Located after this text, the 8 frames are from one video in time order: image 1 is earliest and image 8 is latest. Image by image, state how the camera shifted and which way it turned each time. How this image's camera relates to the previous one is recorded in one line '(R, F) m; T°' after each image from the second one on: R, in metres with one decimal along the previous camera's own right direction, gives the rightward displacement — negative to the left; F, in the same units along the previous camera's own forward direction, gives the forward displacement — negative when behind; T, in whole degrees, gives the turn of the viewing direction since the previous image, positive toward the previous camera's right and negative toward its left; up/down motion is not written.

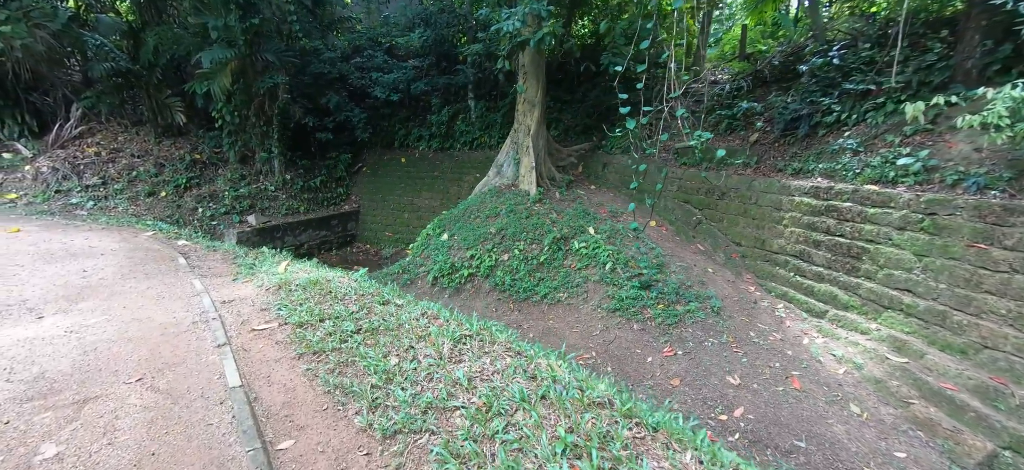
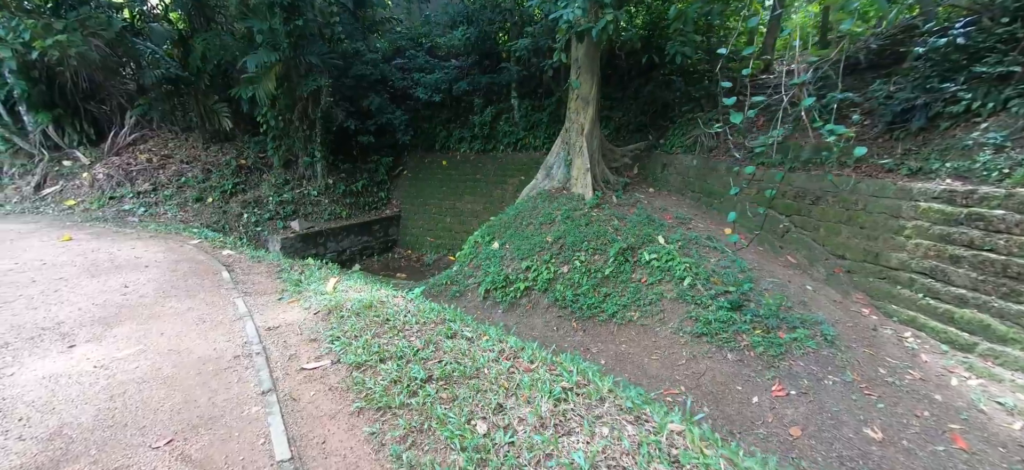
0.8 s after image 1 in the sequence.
(-0.3, +0.4) m; -4°
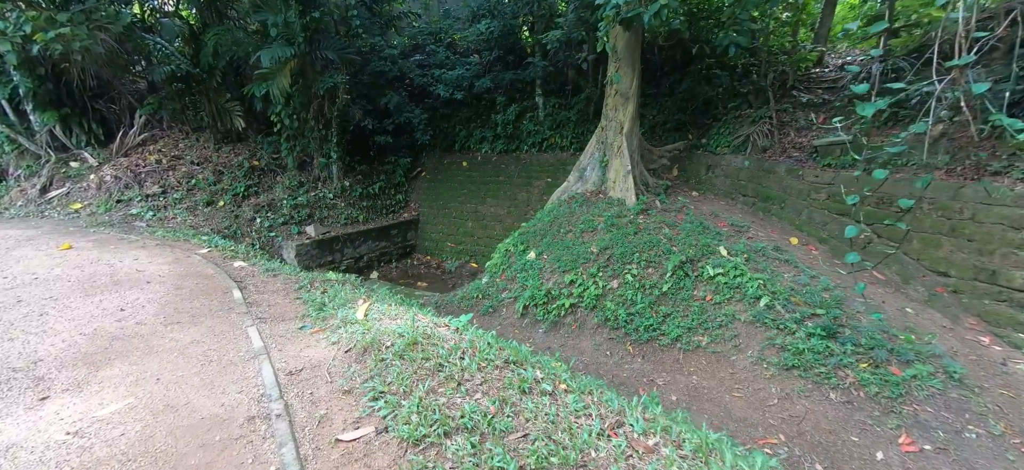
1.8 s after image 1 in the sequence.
(-0.3, +0.5) m; -1°
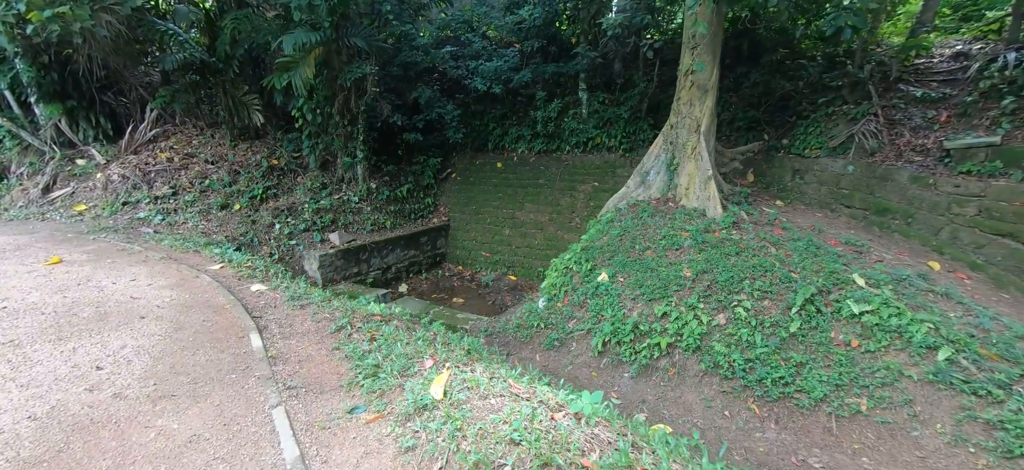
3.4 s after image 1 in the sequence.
(-0.5, +0.7) m; -1°
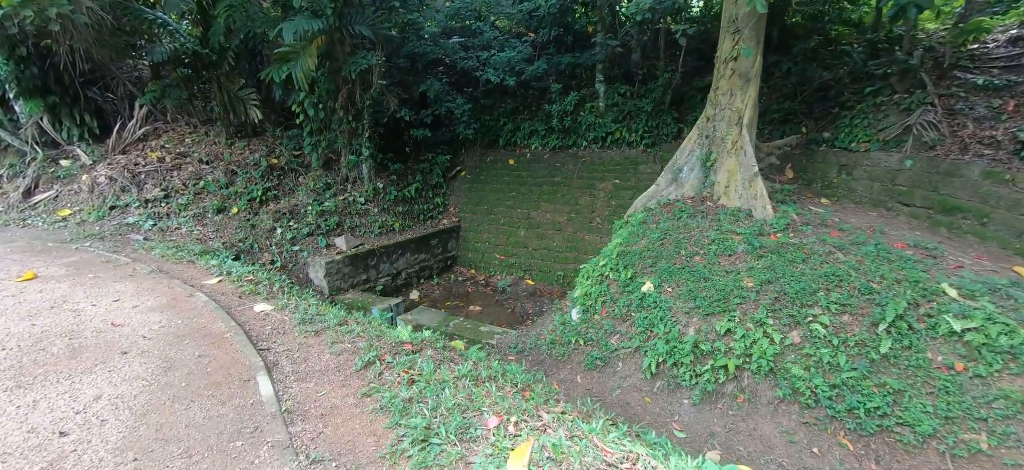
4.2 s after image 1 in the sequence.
(-0.3, +0.4) m; 0°
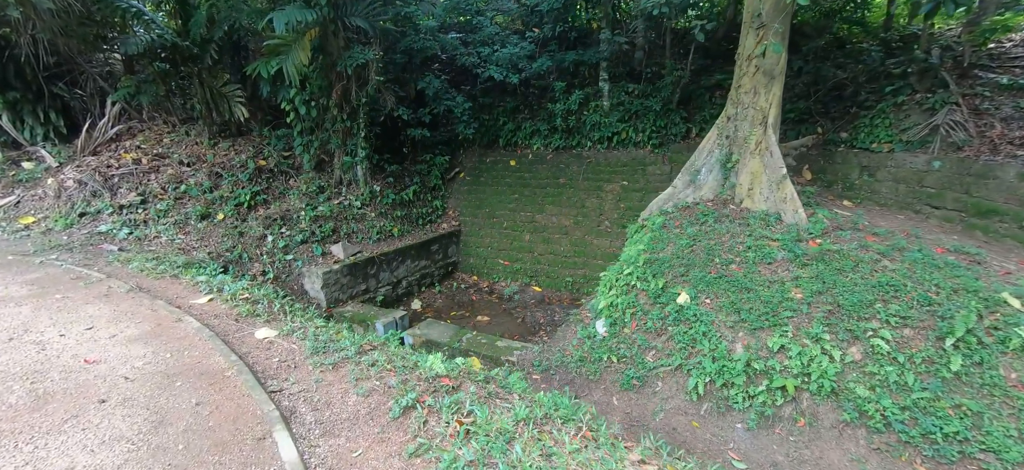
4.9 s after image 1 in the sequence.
(-0.3, +0.3) m; +2°
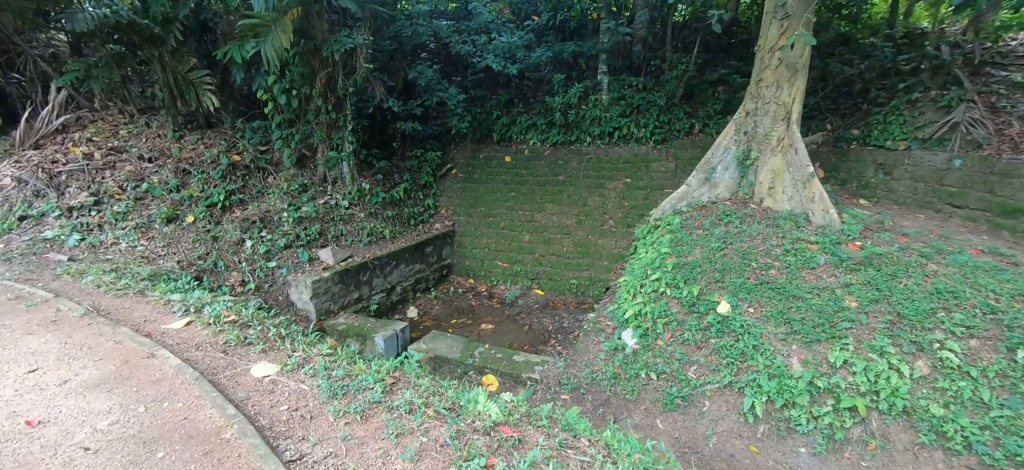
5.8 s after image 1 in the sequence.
(-0.3, +0.4) m; +4°
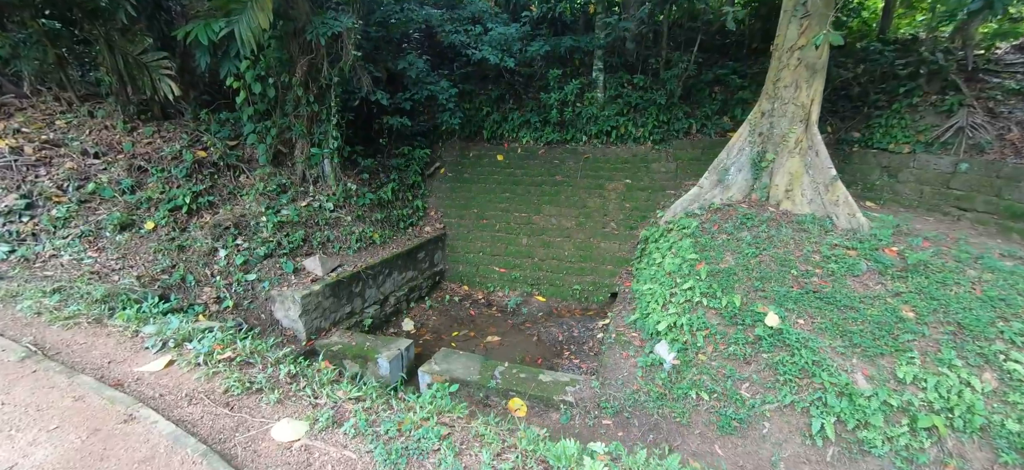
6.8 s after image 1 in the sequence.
(-0.4, +0.3) m; +5°
